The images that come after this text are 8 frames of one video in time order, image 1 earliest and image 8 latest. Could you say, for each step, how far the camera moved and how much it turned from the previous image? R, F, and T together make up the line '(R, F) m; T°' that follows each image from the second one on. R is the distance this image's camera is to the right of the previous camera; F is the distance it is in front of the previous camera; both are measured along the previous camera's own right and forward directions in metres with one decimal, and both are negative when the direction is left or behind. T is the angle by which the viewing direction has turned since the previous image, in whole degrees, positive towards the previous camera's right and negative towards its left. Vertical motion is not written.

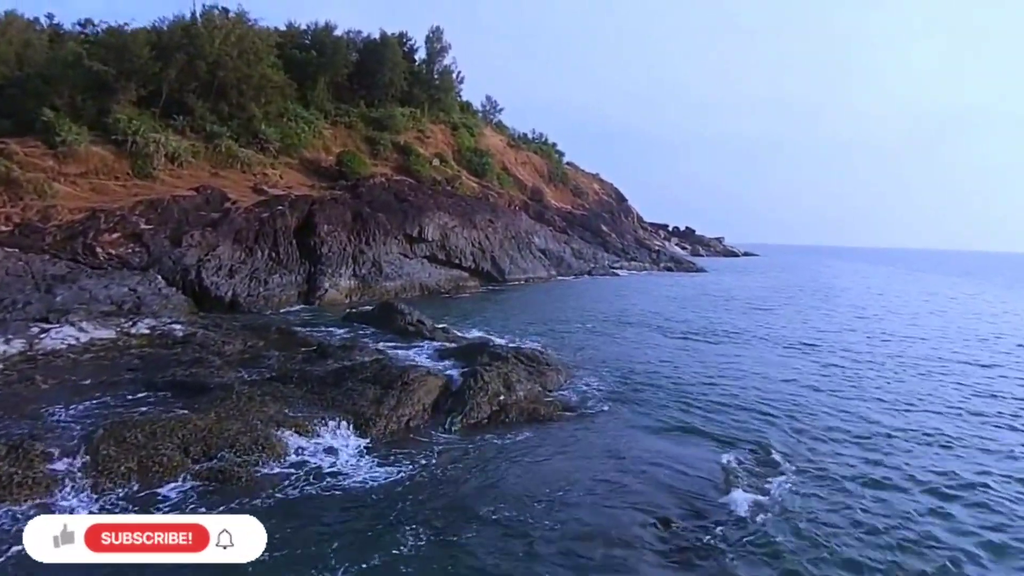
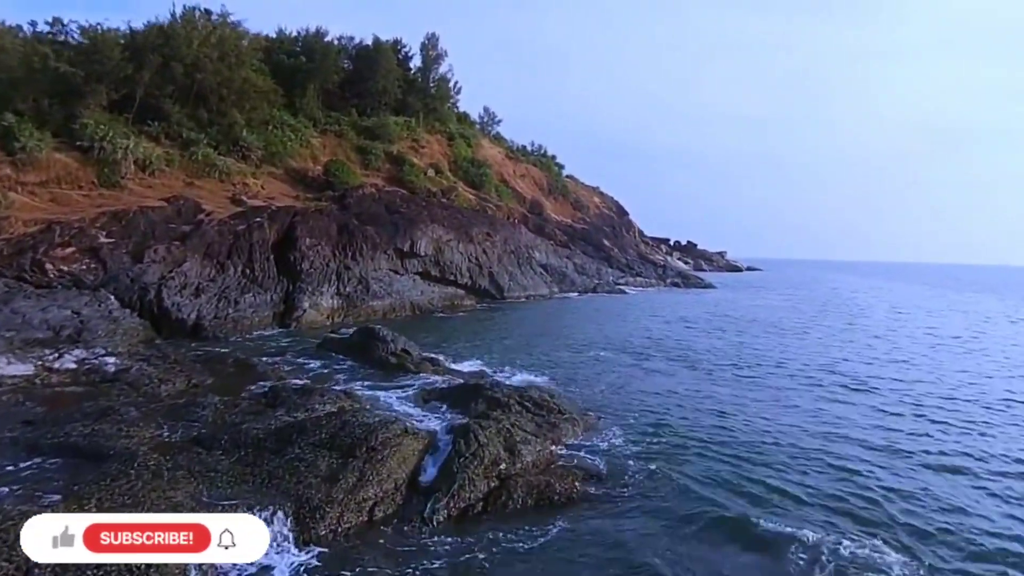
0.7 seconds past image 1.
(-0.1, +3.4) m; 0°
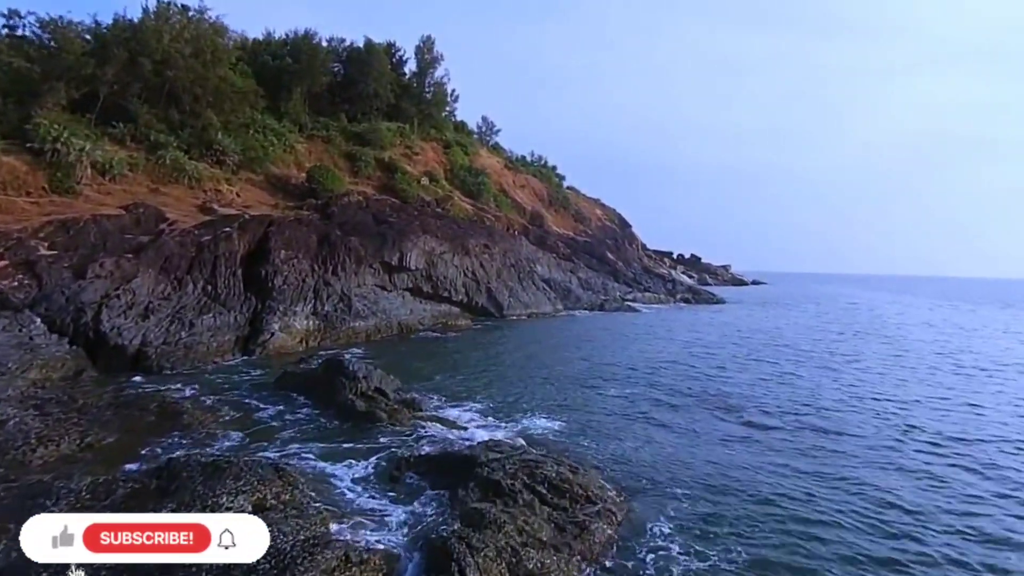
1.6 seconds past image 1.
(-0.1, +4.1) m; 0°
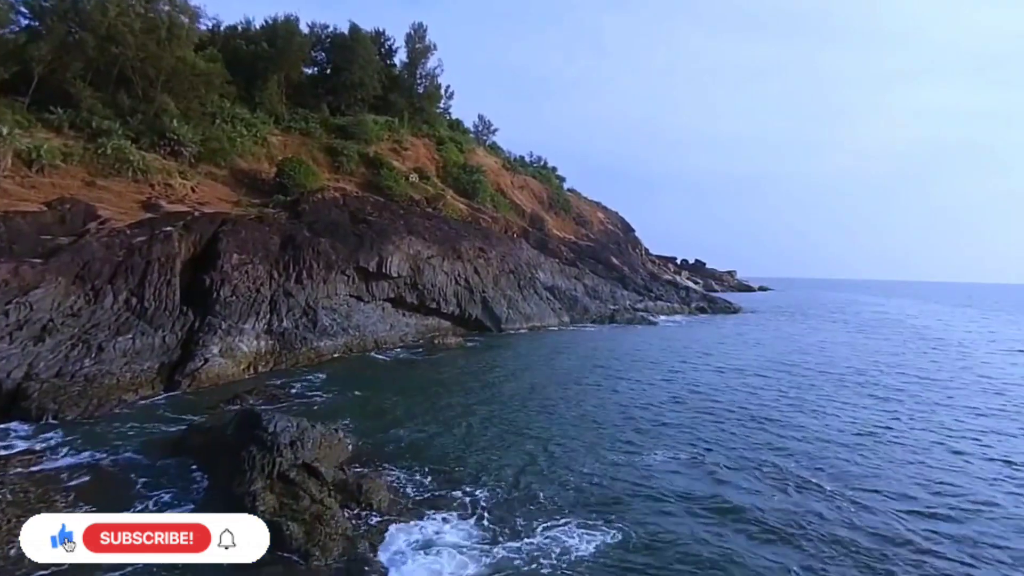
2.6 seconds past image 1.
(-0.1, +5.4) m; 0°
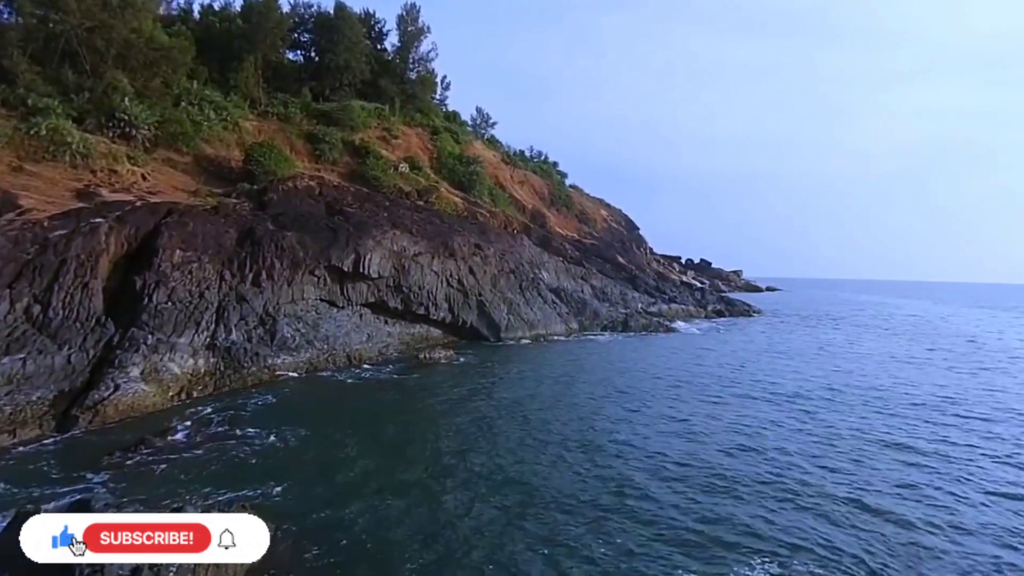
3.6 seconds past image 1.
(-0.1, +4.6) m; 0°
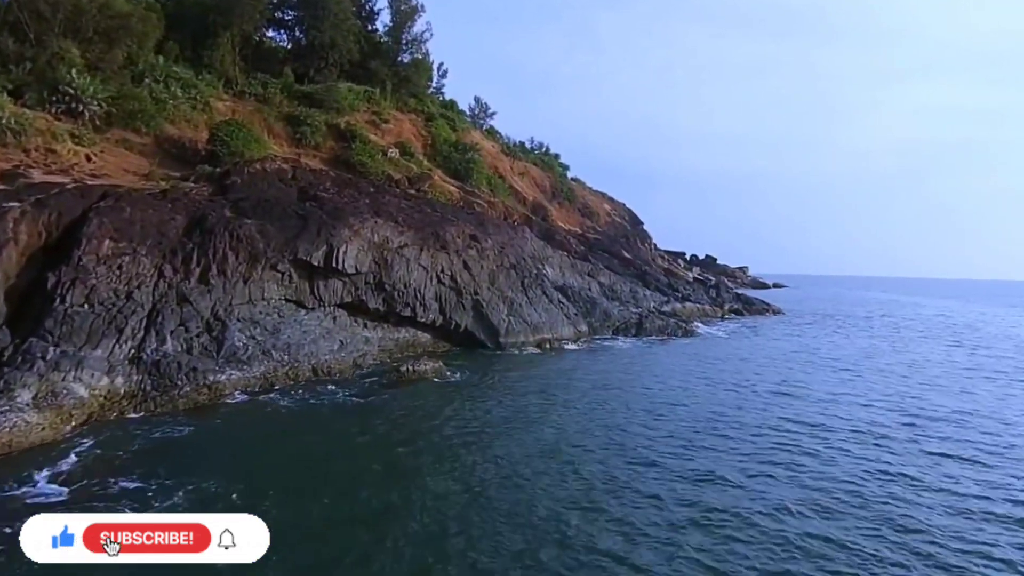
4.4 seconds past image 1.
(-0.1, +3.9) m; 0°
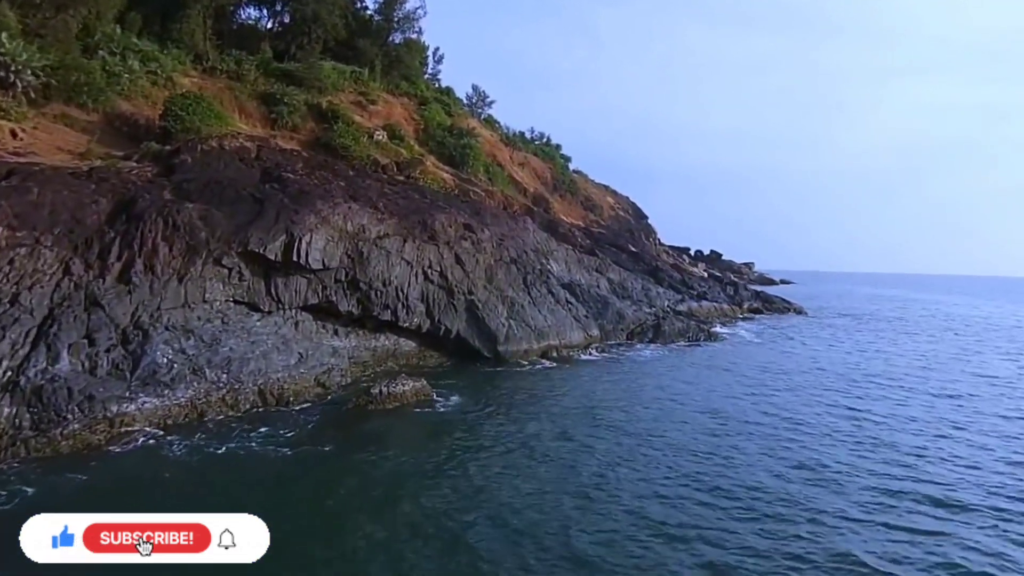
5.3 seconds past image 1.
(-0.1, +3.8) m; 0°
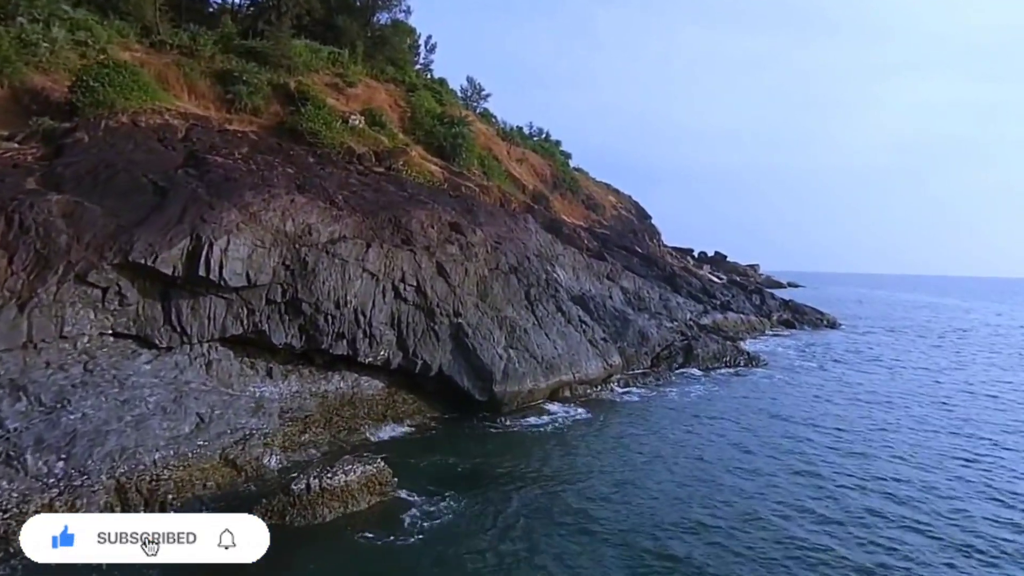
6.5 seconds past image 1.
(-0.1, +5.0) m; 0°
